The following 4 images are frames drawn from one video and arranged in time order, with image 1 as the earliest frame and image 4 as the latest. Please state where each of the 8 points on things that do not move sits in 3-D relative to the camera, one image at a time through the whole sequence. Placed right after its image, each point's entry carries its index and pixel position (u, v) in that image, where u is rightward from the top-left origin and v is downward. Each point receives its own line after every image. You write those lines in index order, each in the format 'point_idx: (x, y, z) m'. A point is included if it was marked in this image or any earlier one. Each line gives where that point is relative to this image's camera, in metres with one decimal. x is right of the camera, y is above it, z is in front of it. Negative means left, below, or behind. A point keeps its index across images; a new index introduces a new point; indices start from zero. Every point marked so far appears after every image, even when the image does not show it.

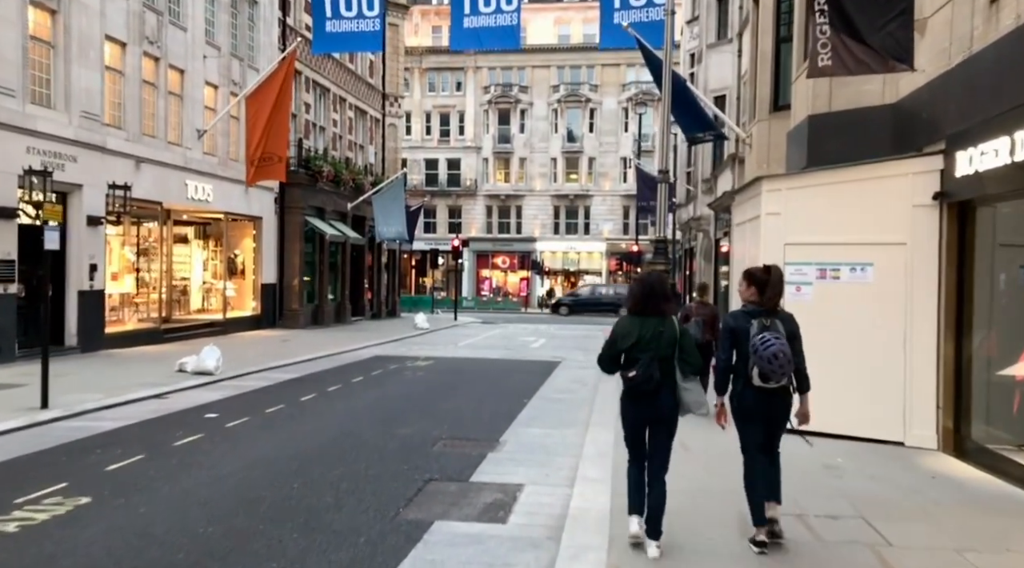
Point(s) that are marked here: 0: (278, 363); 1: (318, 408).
0: (-4.7, -1.6, +17.6) m
1: (-2.7, -1.7, +12.0) m
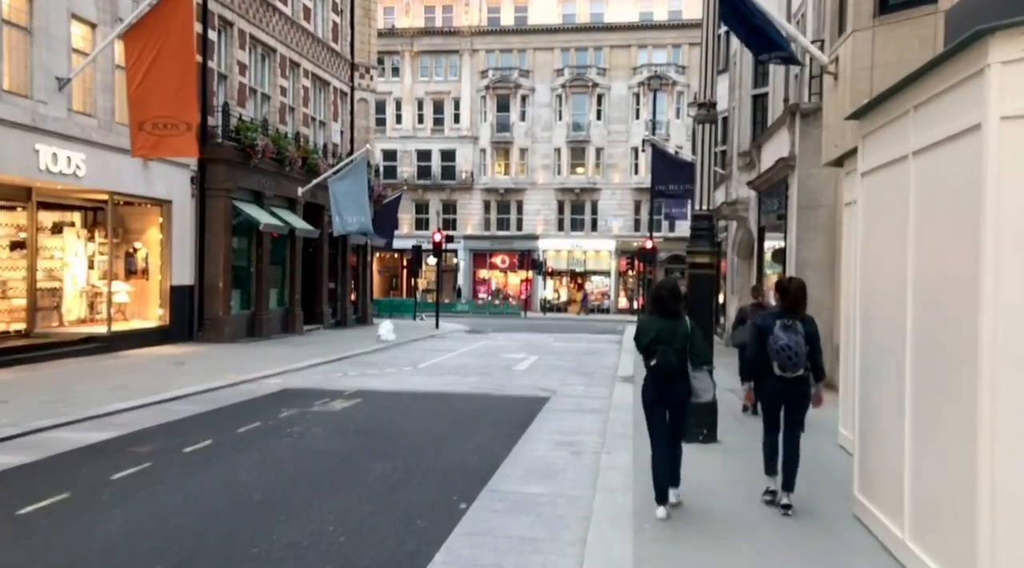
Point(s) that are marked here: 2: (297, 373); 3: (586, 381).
0: (-5.3, -1.6, +11.5) m
1: (-3.3, -1.7, +5.9) m
2: (-4.1, -1.7, +16.8) m
3: (+1.4, -1.9, +16.7) m
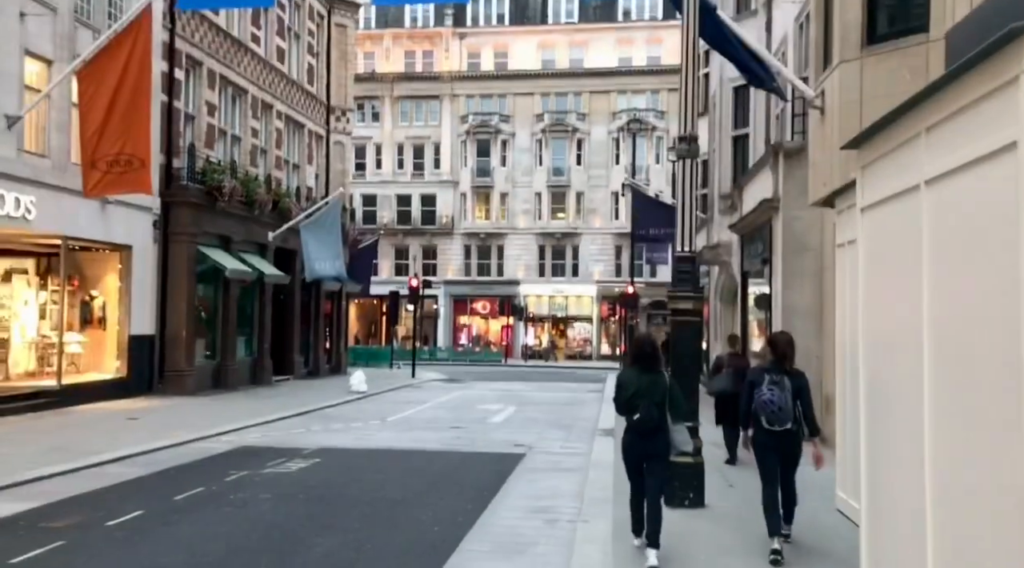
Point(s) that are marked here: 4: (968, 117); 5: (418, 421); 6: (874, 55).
0: (-5.6, -2.3, +10.5) m
1: (-3.5, -2.0, +4.9) m
2: (-4.6, -2.6, +15.7) m
3: (+1.0, -2.7, +15.8) m
4: (+2.2, +0.8, +4.2) m
5: (-1.9, -2.8, +17.5) m
6: (+4.2, +2.7, +10.2) m
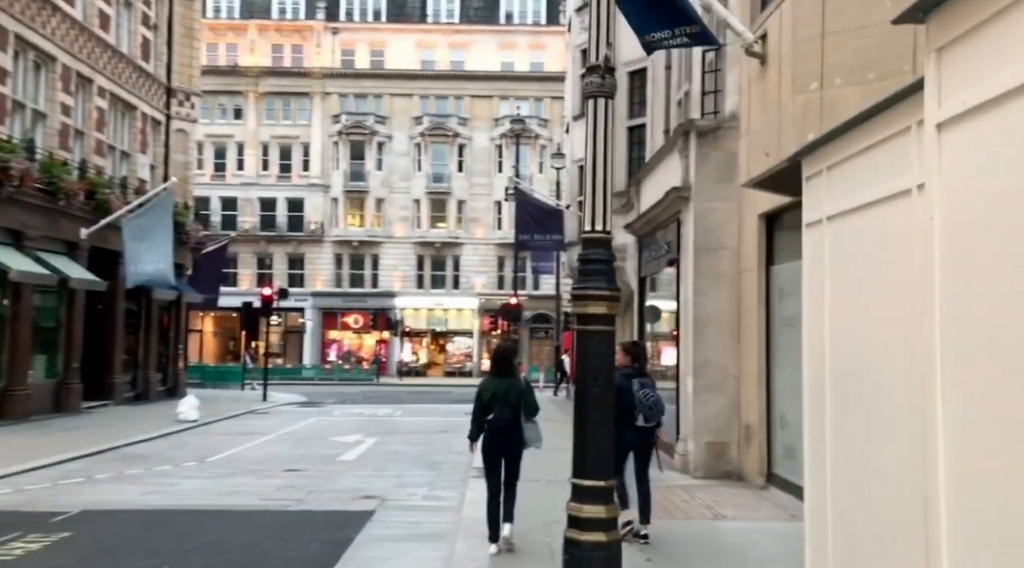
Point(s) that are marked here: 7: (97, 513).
0: (-7.0, -2.2, +6.5) m
1: (-4.2, -1.9, +1.2) m
2: (-6.7, -2.6, +11.8) m
3: (-1.2, -2.8, +12.6) m
4: (+1.7, +0.9, +1.3) m
5: (-4.2, -2.8, +13.8) m
6: (+2.9, +2.7, +7.5) m
7: (-4.5, -2.5, +9.6) m
